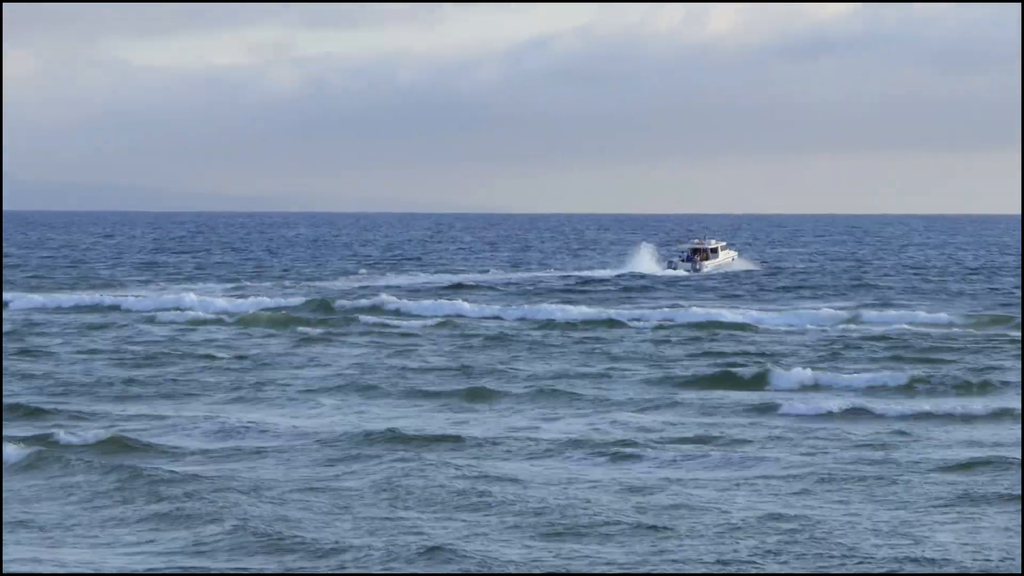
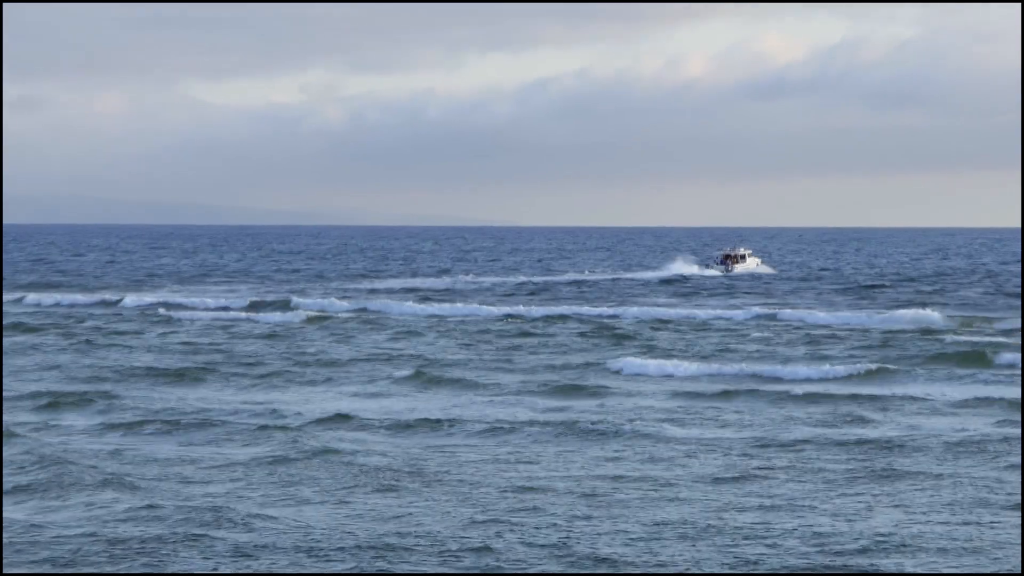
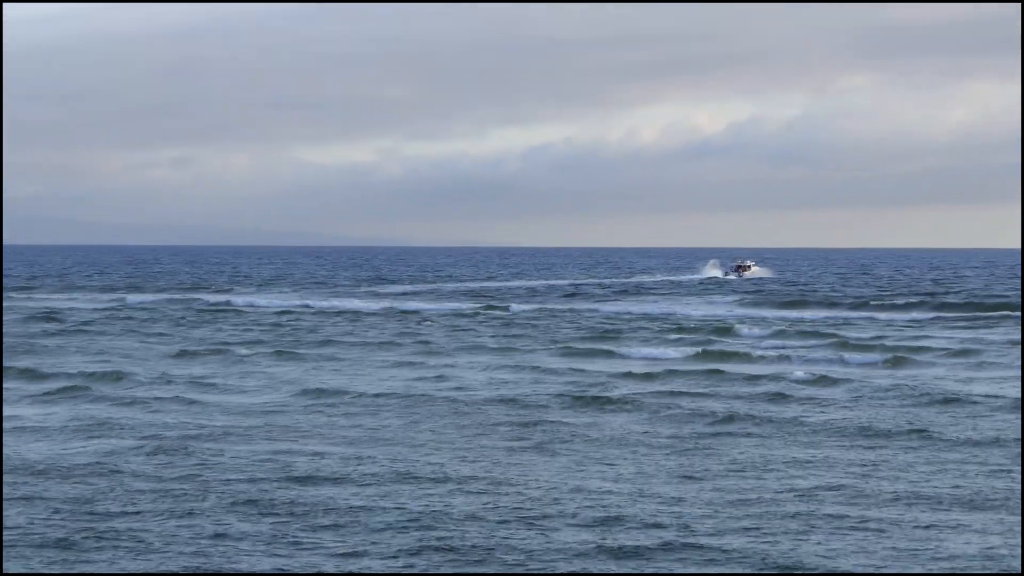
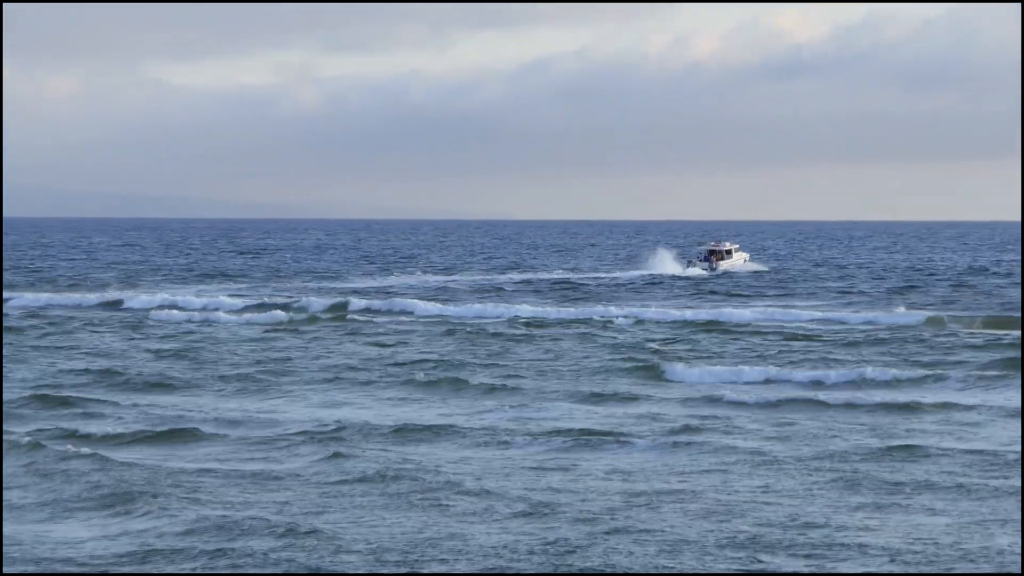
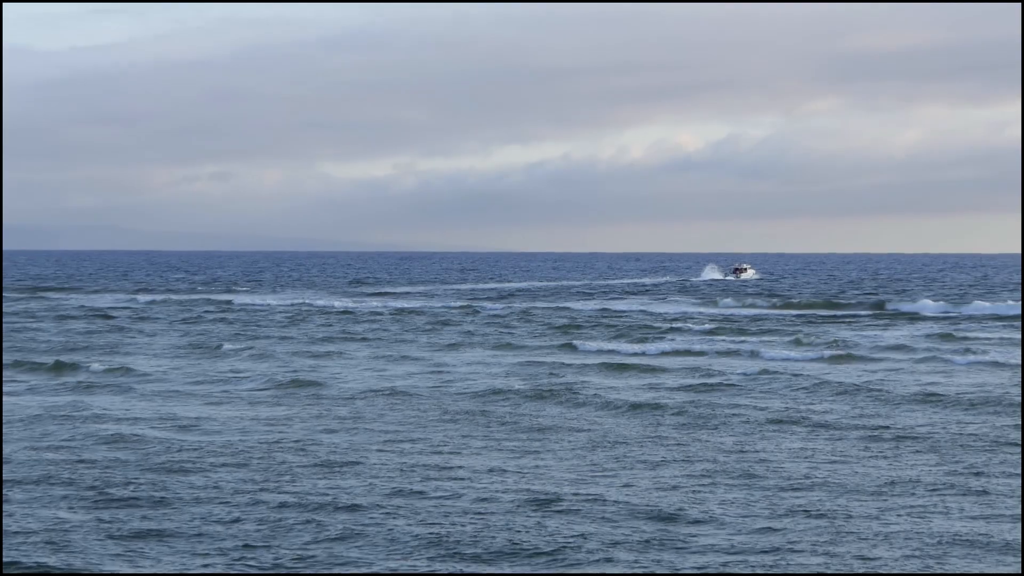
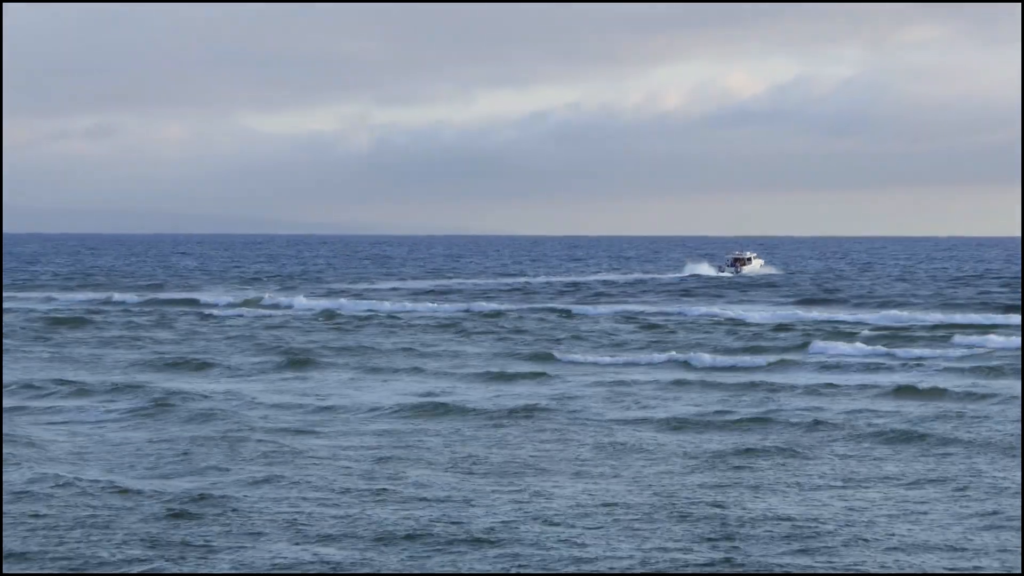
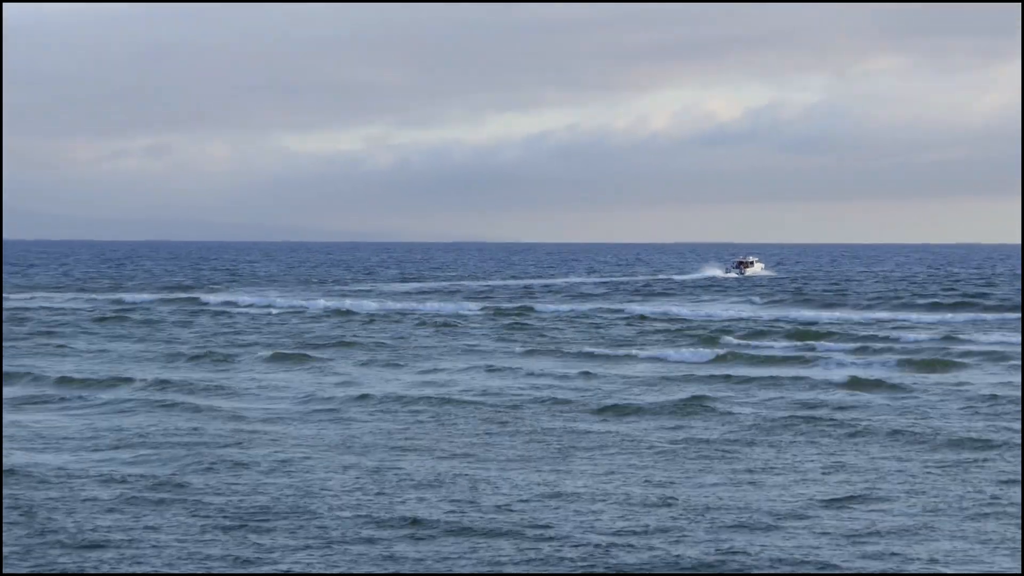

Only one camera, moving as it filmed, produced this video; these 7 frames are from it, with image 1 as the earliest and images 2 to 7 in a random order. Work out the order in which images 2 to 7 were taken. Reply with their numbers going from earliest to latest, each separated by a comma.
4, 2, 6, 7, 3, 5
